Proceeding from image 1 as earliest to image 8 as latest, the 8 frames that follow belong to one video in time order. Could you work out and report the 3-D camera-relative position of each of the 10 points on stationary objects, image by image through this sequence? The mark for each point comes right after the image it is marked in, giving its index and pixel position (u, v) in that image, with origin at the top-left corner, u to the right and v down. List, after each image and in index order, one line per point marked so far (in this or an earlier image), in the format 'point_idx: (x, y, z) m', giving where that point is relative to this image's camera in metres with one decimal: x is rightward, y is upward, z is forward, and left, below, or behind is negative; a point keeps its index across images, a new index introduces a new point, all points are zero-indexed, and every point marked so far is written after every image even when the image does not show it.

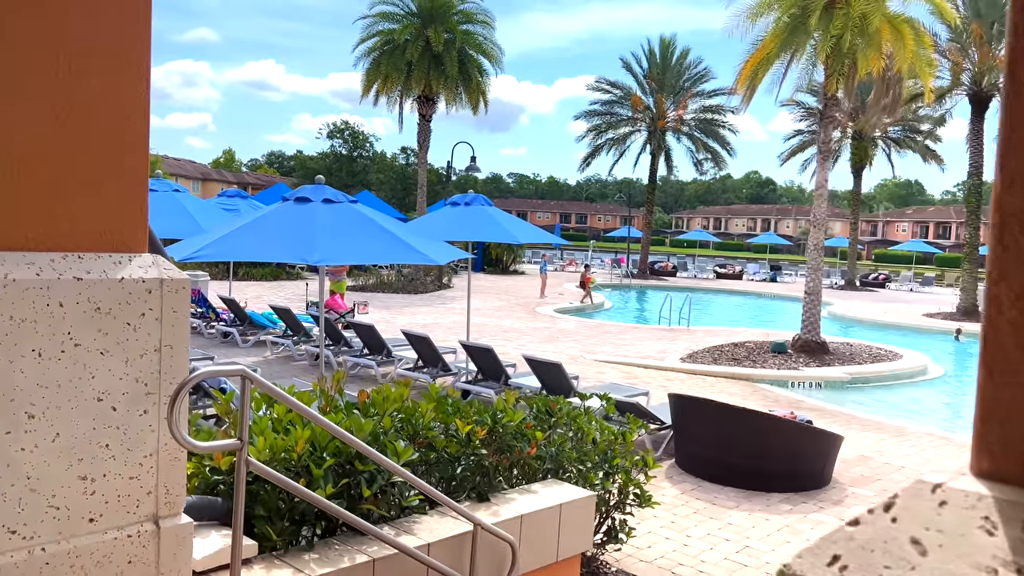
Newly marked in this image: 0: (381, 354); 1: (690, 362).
0: (-1.7, -0.9, +10.6) m
1: (+2.9, -1.2, +13.2) m
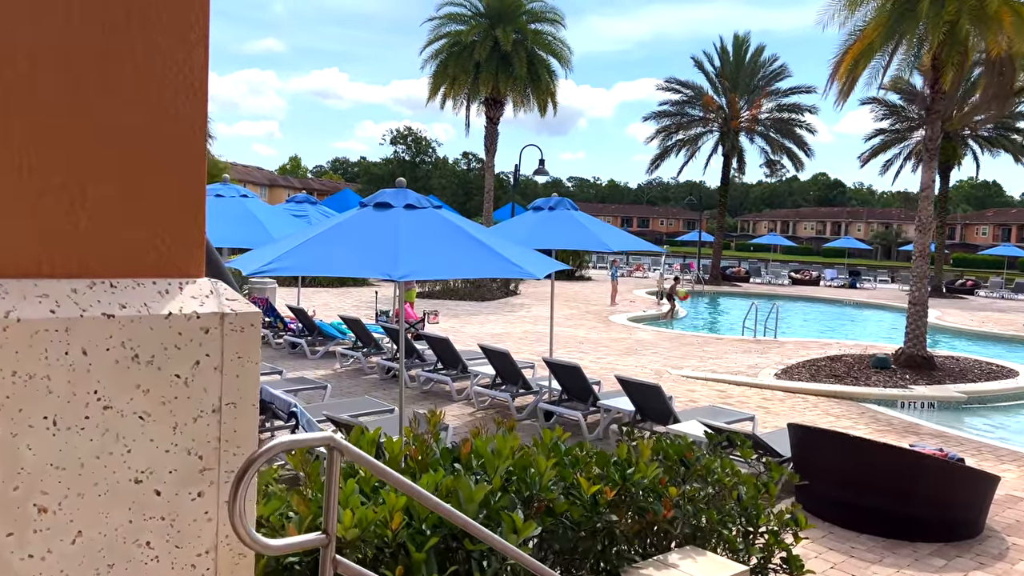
0: (-0.7, -1.0, +9.9) m
1: (+4.1, -1.3, +12.2) m
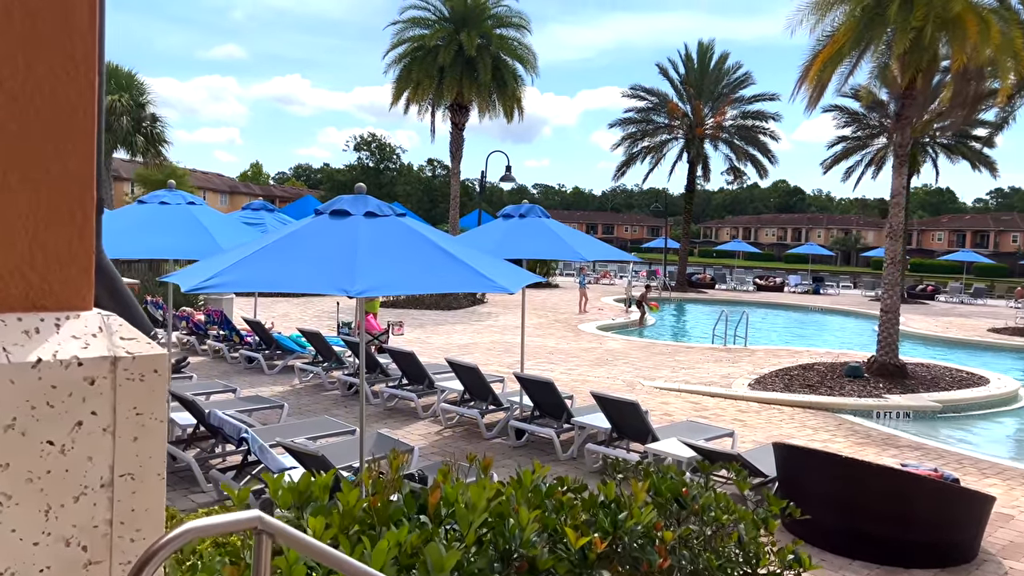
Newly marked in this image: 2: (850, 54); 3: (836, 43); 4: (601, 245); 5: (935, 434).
0: (-1.0, -1.1, +9.4) m
1: (+3.6, -1.5, +11.9) m
2: (+5.6, +3.9, +13.5) m
3: (+5.3, +4.0, +13.3) m
4: (+0.9, +0.4, +7.9) m
5: (+5.6, -1.9, +10.7) m
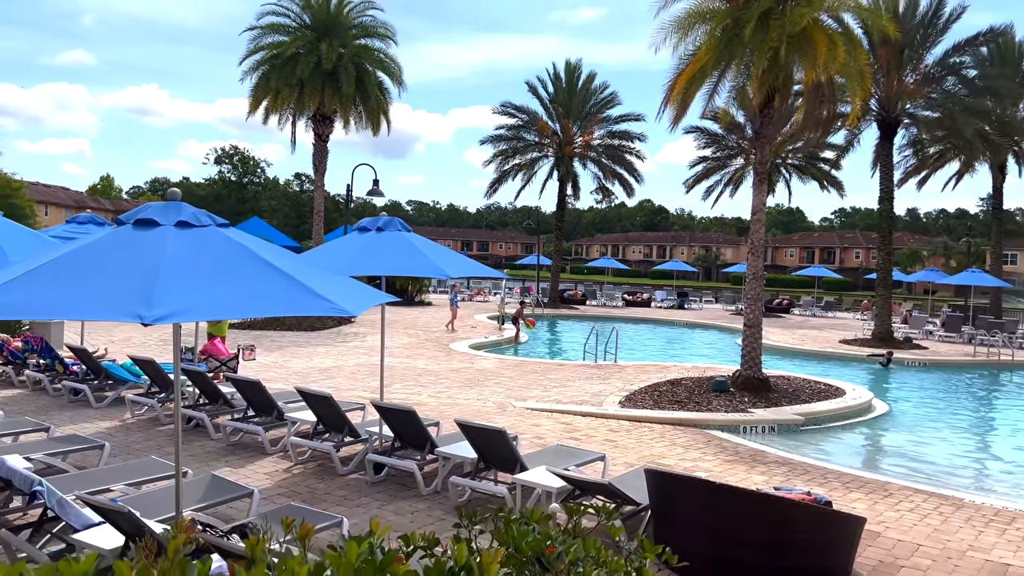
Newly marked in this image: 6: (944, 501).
0: (-2.5, -1.3, +8.5) m
1: (+1.7, -1.7, +11.8) m
2: (+3.3, +3.6, +13.7) m
3: (+3.1, +3.8, +13.5) m
4: (-0.4, +0.2, +7.3) m
5: (+3.8, -2.1, +10.8) m
6: (+4.1, -2.0, +7.8) m
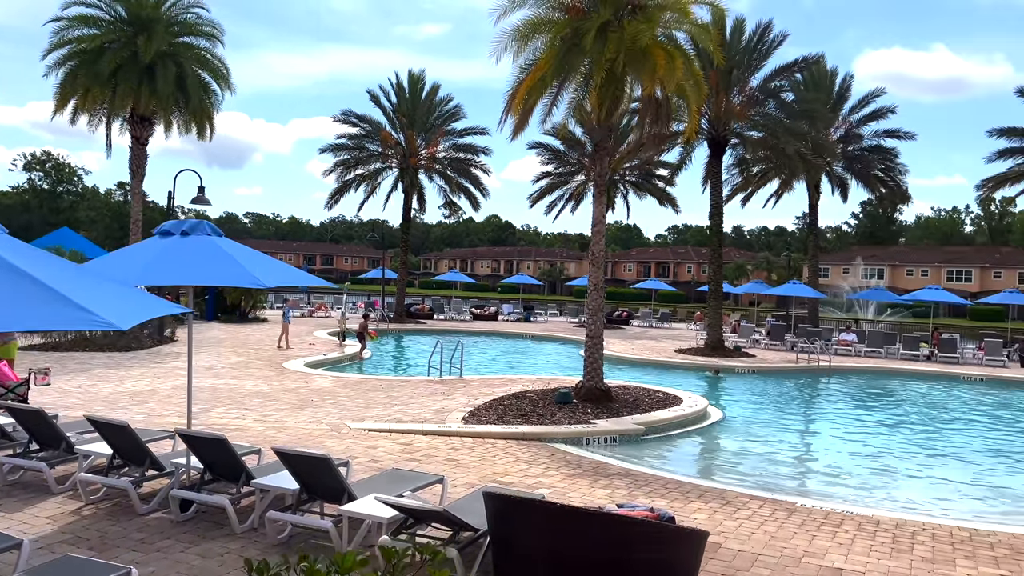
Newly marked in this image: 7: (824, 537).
0: (-4.1, -1.5, +7.4) m
1: (-0.6, -1.9, +11.3) m
2: (+0.7, +3.4, +13.6) m
3: (+0.4, +3.6, +13.4) m
4: (-1.9, +0.2, +6.6) m
5: (+1.7, -2.3, +10.8) m
6: (+2.6, -2.1, +7.9) m
7: (+2.6, -2.1, +6.8) m
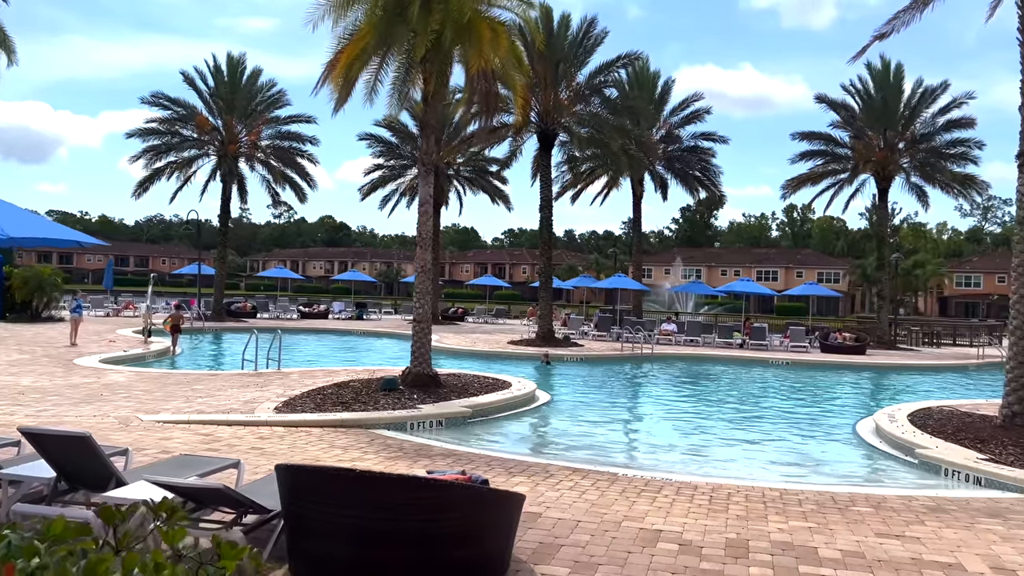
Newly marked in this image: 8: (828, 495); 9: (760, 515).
0: (-5.6, -1.2, +5.9) m
1: (-2.9, -1.6, +10.5) m
2: (-2.2, +3.7, +13.0) m
3: (-2.4, +3.8, +12.7) m
4: (-3.3, +0.5, +5.7) m
5: (-0.6, -2.0, +10.4) m
6: (+0.8, -1.8, +7.7) m
7: (+1.1, -1.8, +6.7) m
8: (+2.8, -1.9, +7.3) m
9: (+1.9, -1.8, +6.4) m
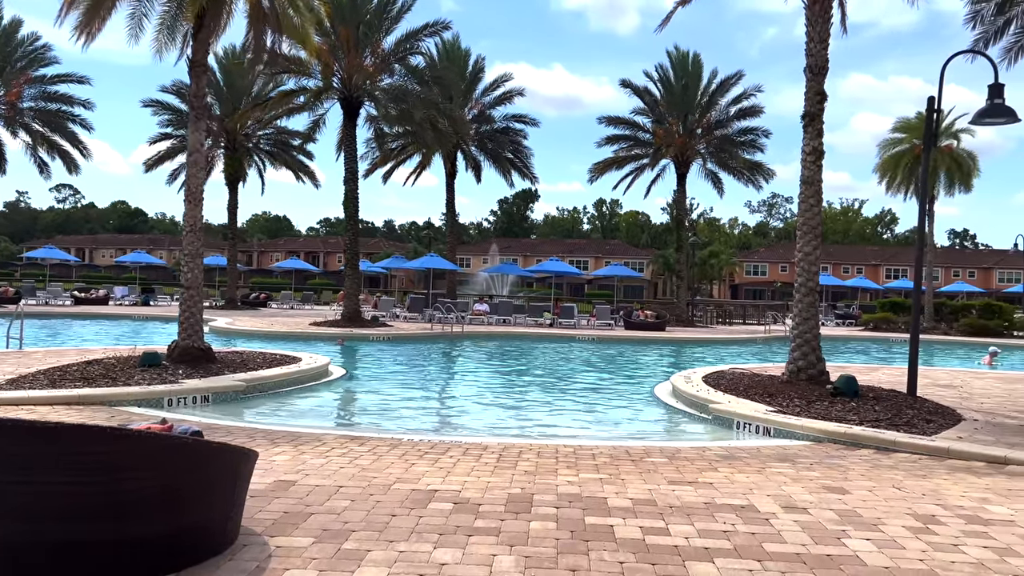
0: (-7.0, -0.7, +3.7) m
1: (-5.4, -1.1, +8.7) m
2: (-5.3, +4.2, +11.3) m
3: (-5.4, +4.4, +11.0) m
4: (-4.7, +0.9, +3.9) m
5: (-3.1, -1.4, +9.2) m
6: (-1.1, -1.3, +6.8) m
7: (-0.6, -1.3, +5.9) m
8: (+0.9, -1.4, +6.8) m
9: (+0.3, -1.3, +5.8) m
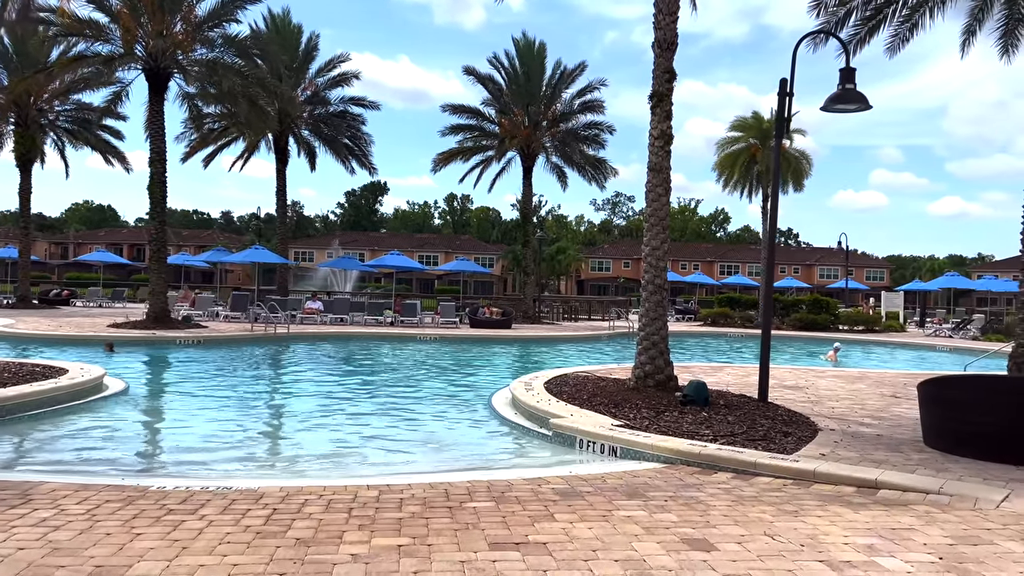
0: (-7.7, -0.8, +0.9) m
1: (-7.0, -1.1, +6.2) m
2: (-7.4, +4.2, +8.7) m
3: (-7.4, +4.4, +8.3) m
4: (-5.5, +0.9, +1.5) m
5: (-4.8, -1.4, +7.0) m
6: (-2.5, -1.3, +5.1) m
7: (-1.9, -1.3, +4.3) m
8: (-0.5, -1.3, +5.5) m
9: (-0.9, -1.3, +4.3) m
